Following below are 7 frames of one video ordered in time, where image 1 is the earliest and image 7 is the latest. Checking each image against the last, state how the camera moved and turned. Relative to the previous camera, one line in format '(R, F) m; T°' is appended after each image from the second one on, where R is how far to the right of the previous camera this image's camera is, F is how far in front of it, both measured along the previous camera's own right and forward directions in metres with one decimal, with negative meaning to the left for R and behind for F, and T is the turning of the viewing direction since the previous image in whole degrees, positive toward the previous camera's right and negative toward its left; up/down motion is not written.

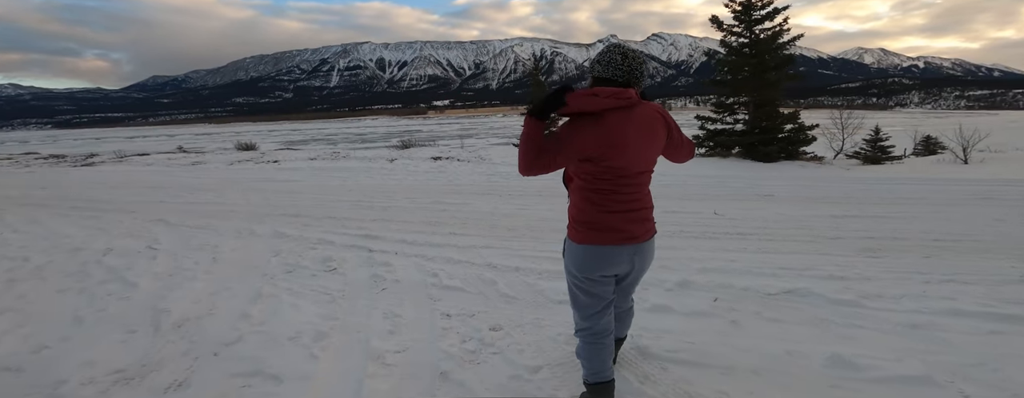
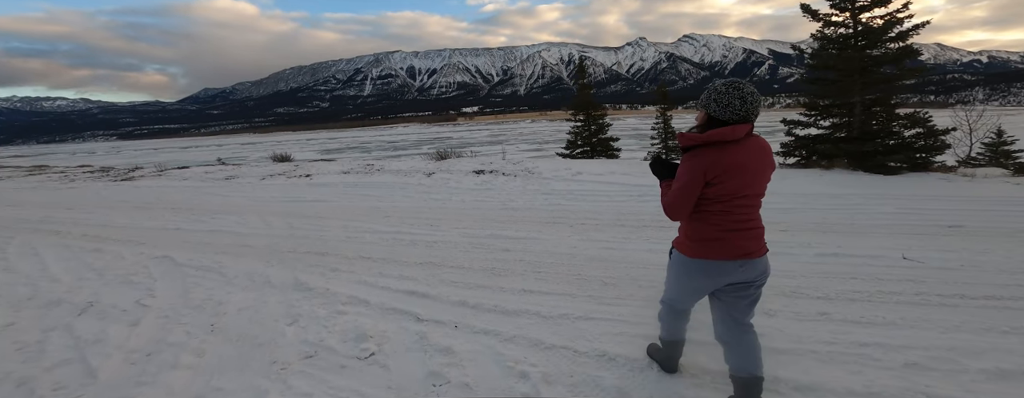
(-0.6, +1.5) m; -4°
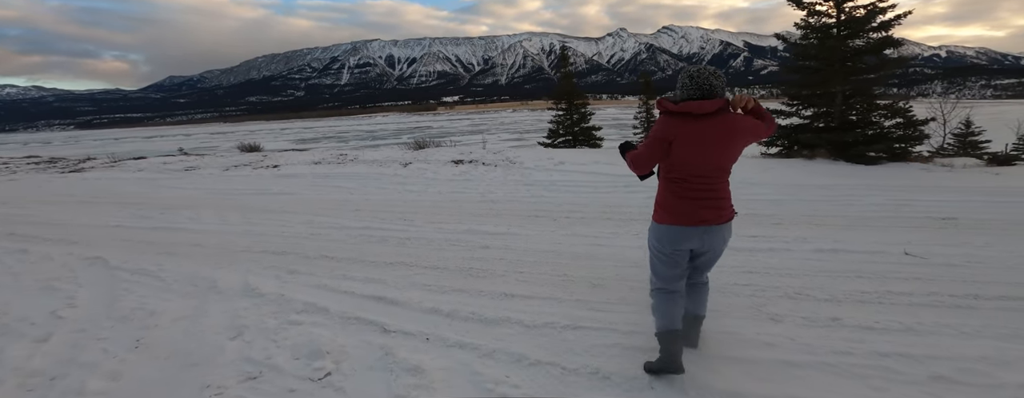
(0.0, +0.4) m; +3°
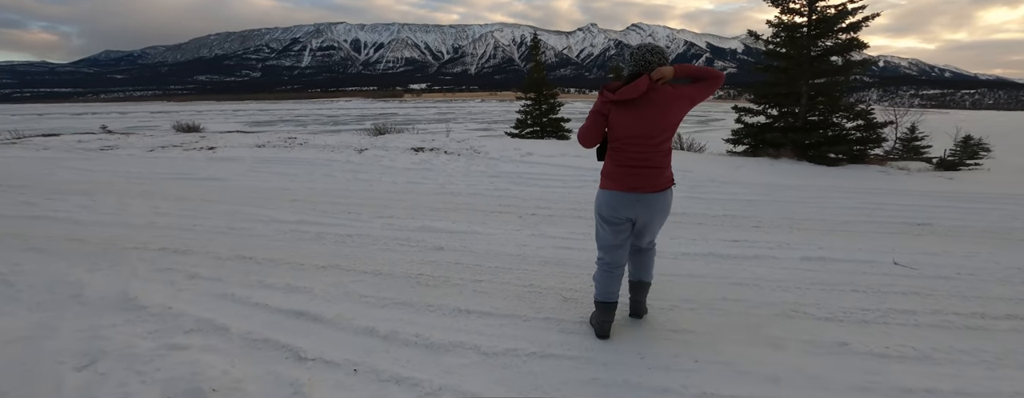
(0.0, +0.6) m; +5°
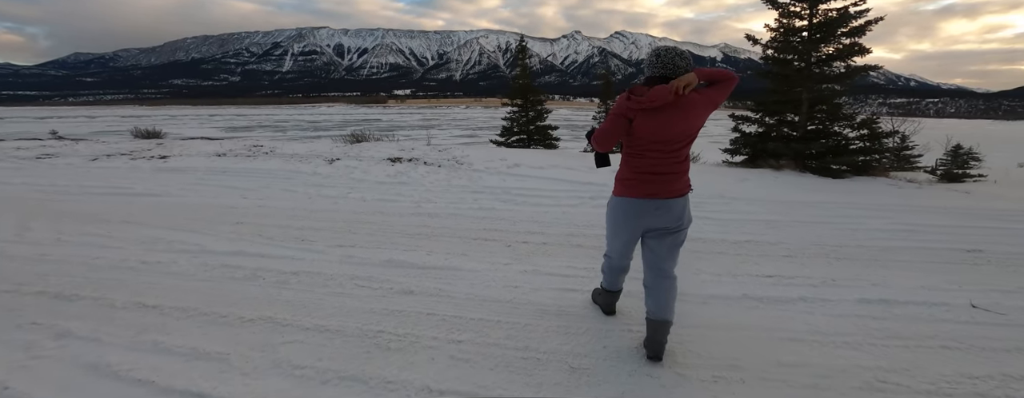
(0.0, +0.8) m; +2°
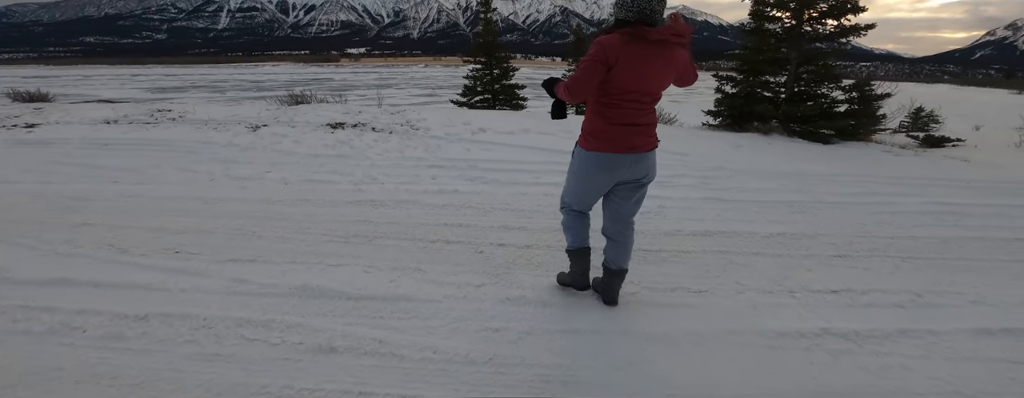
(-0.1, +1.1) m; +5°
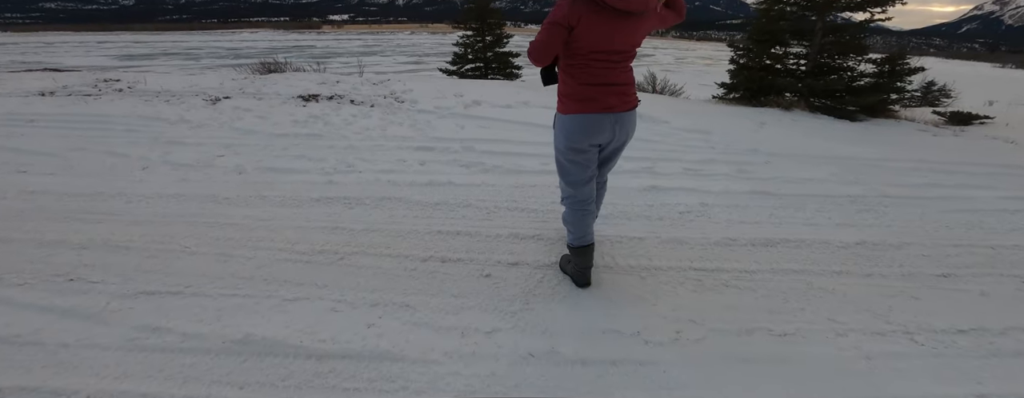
(-0.2, +0.7) m; +2°
